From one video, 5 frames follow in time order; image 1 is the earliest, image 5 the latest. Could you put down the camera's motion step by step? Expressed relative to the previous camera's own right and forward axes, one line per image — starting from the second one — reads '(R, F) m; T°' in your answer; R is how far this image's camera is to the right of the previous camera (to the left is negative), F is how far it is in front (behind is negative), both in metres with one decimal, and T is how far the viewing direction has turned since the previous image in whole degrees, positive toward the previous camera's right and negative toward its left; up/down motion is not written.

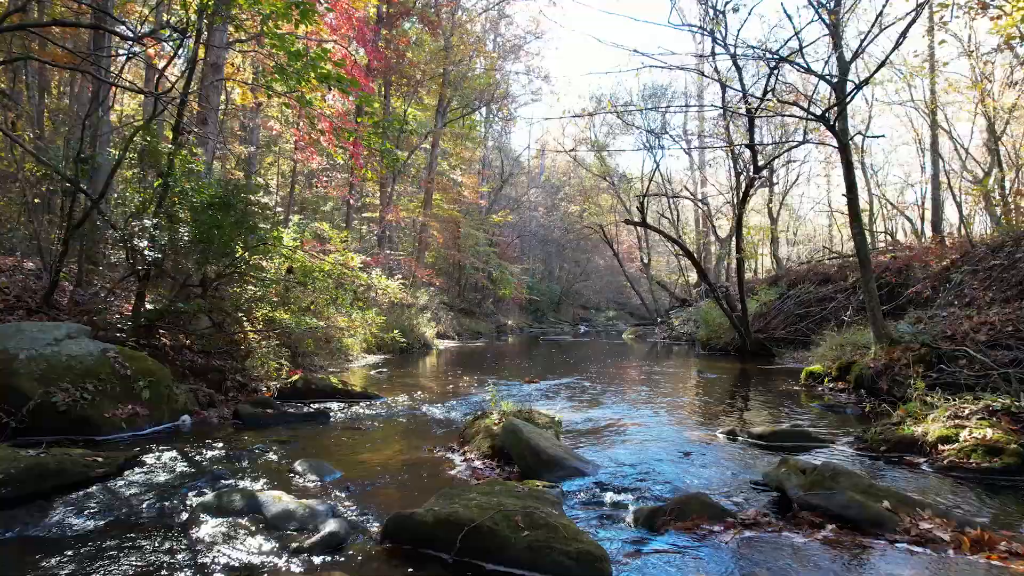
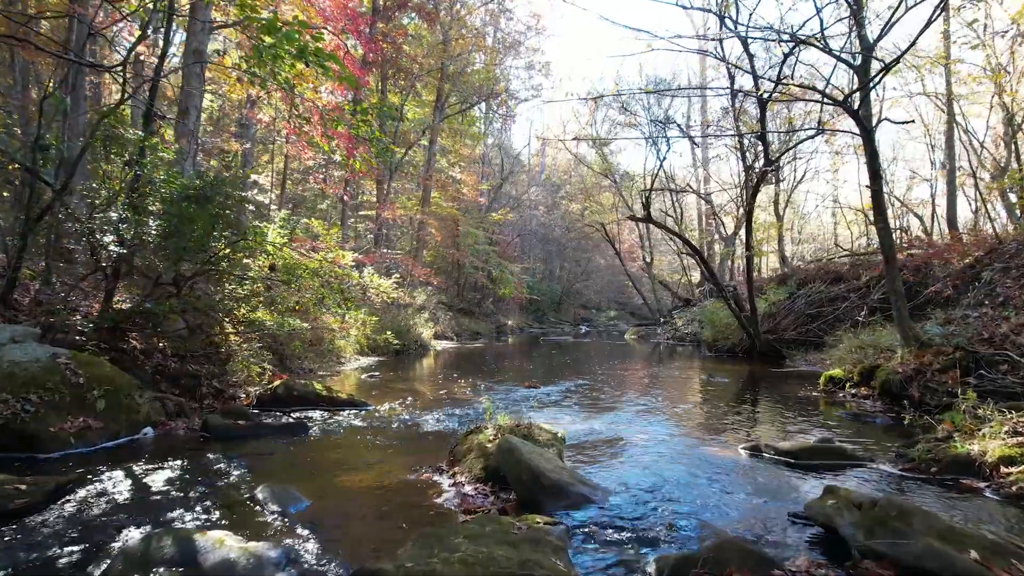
(0.0, +0.6) m; 0°
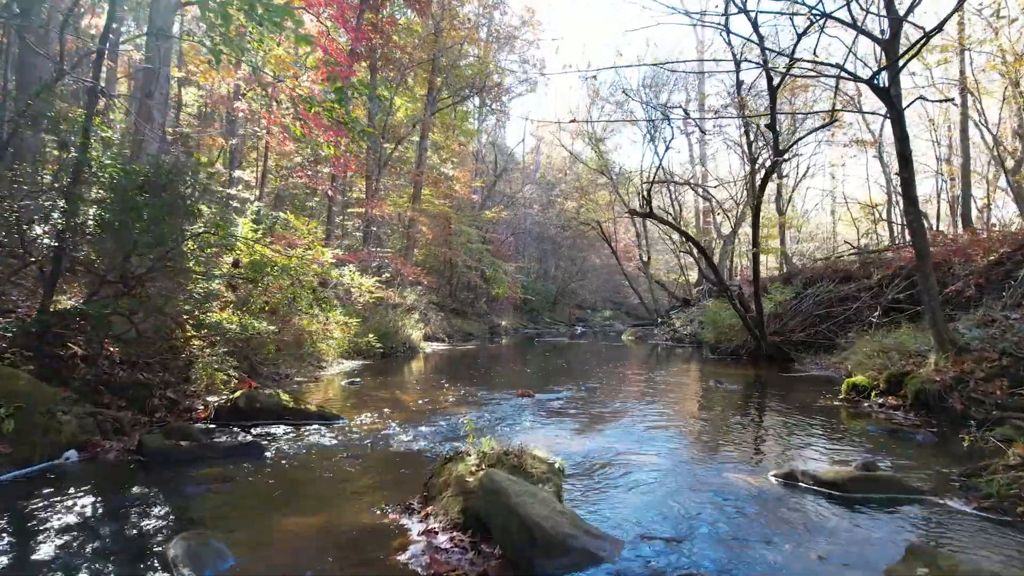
(+0.1, +0.8) m; +1°
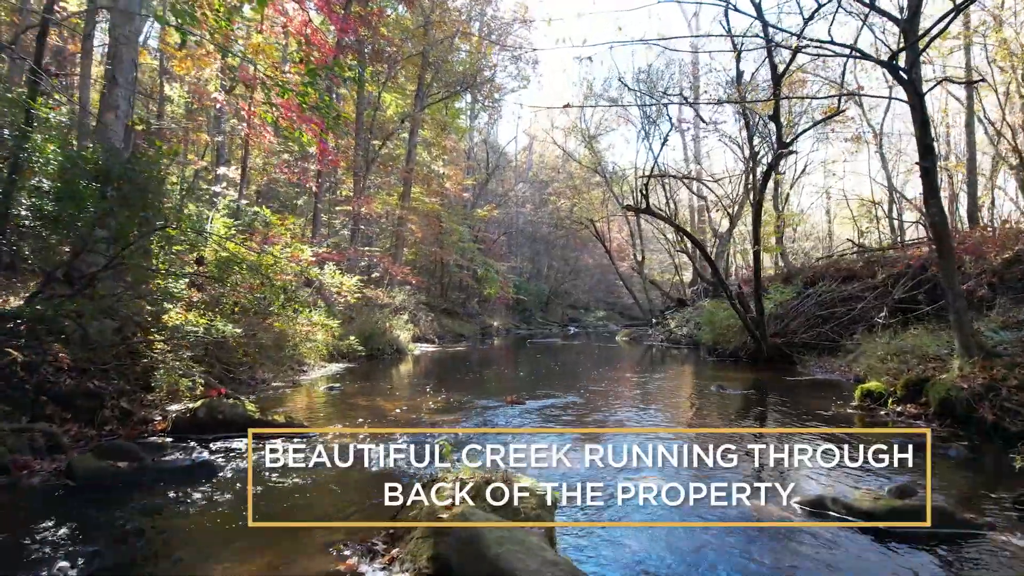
(+0.1, +0.6) m; +1°
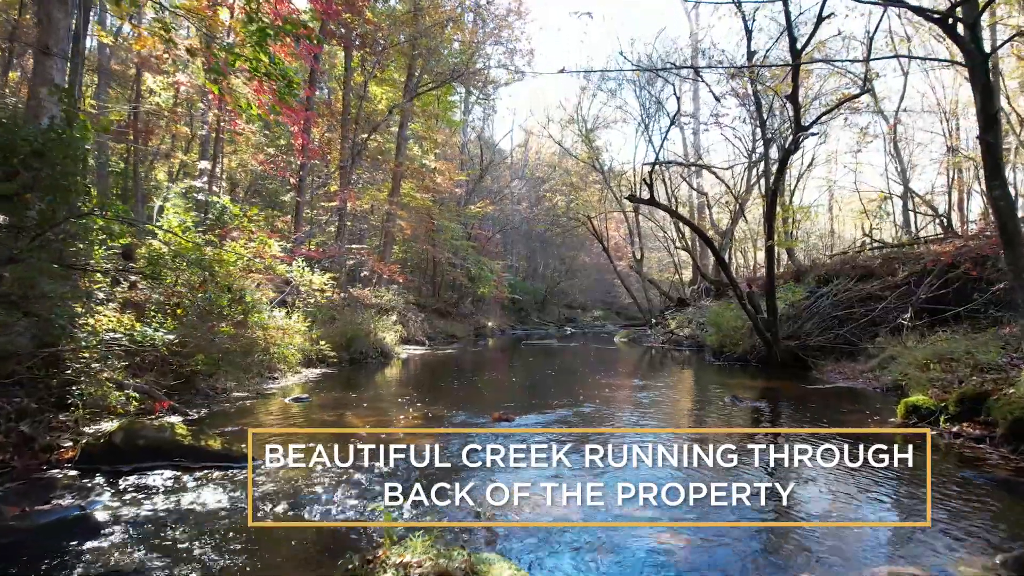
(+0.1, +1.0) m; 0°
